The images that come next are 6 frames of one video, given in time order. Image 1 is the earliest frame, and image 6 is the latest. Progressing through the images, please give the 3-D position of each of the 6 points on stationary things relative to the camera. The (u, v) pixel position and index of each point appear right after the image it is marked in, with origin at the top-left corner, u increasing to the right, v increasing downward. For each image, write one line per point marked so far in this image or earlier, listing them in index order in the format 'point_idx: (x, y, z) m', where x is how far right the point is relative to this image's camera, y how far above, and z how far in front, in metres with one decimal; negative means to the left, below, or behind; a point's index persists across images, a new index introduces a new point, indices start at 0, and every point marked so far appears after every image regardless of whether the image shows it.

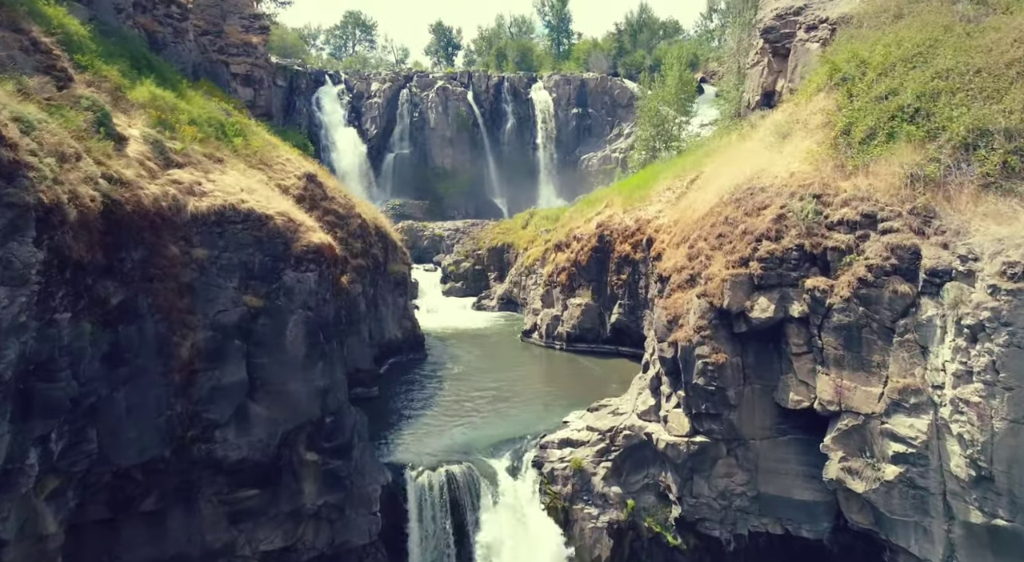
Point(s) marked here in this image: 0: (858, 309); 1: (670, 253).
0: (+6.5, -0.5, +13.3) m
1: (+4.3, +0.7, +19.2) m
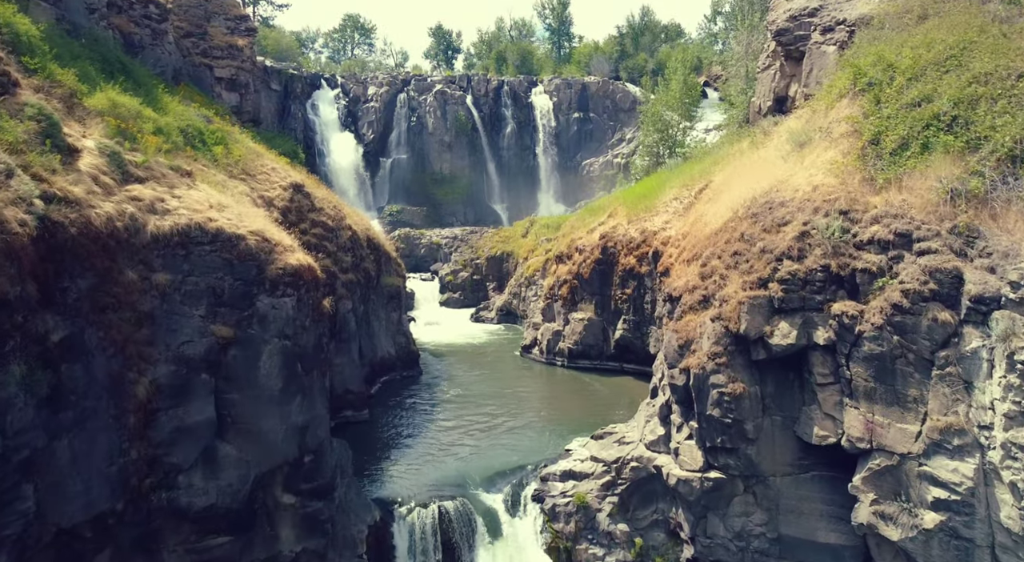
0: (+6.5, -0.9, +12.0) m
1: (+4.3, +0.3, +17.9) m
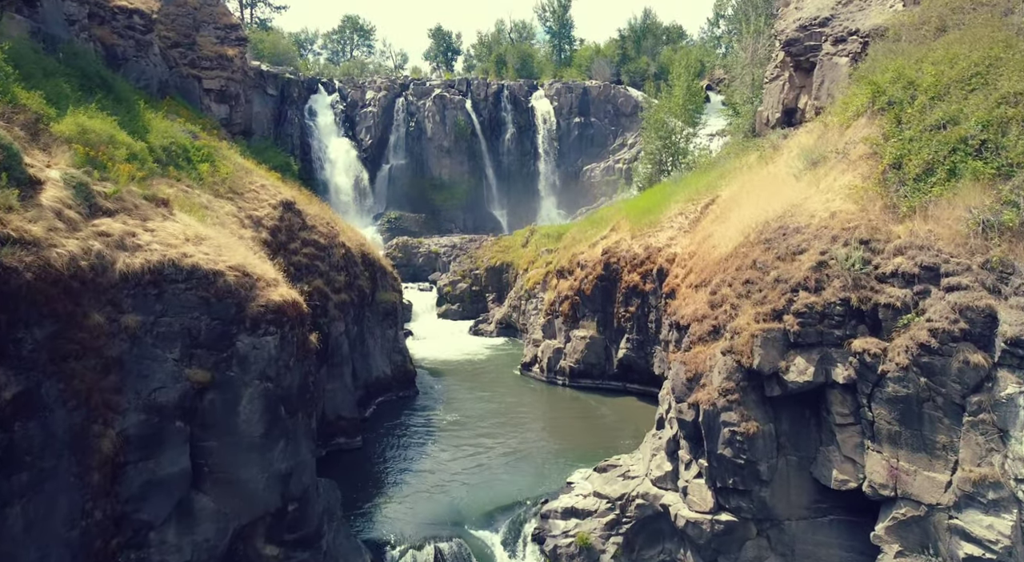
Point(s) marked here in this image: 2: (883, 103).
0: (+6.5, -1.5, +11.2) m
1: (+4.3, -0.4, +17.1) m
2: (+7.9, +3.8, +14.9) m
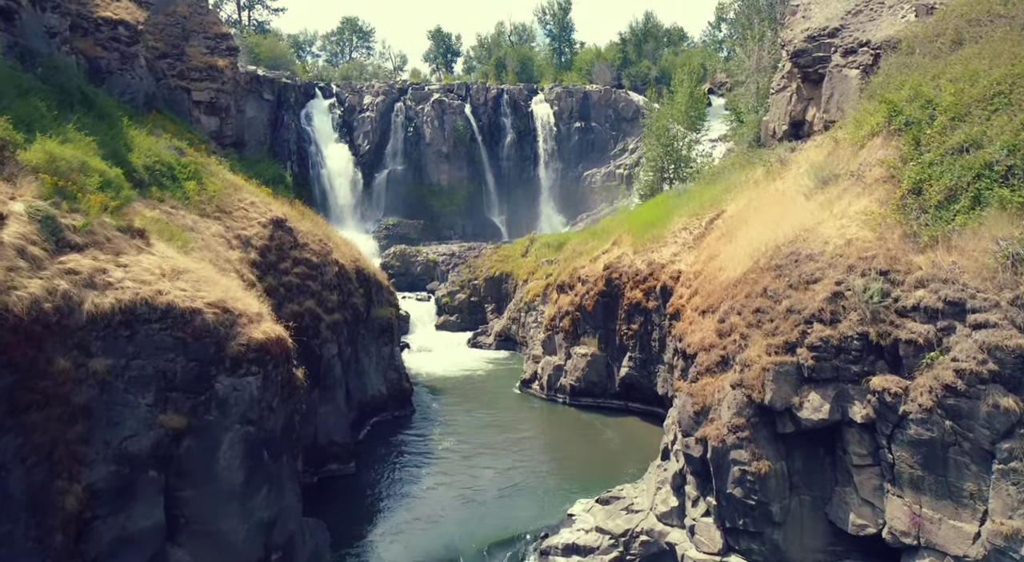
0: (+6.5, -2.1, +10.5) m
1: (+4.2, -0.9, +16.4) m
2: (+7.9, +3.2, +14.2) m
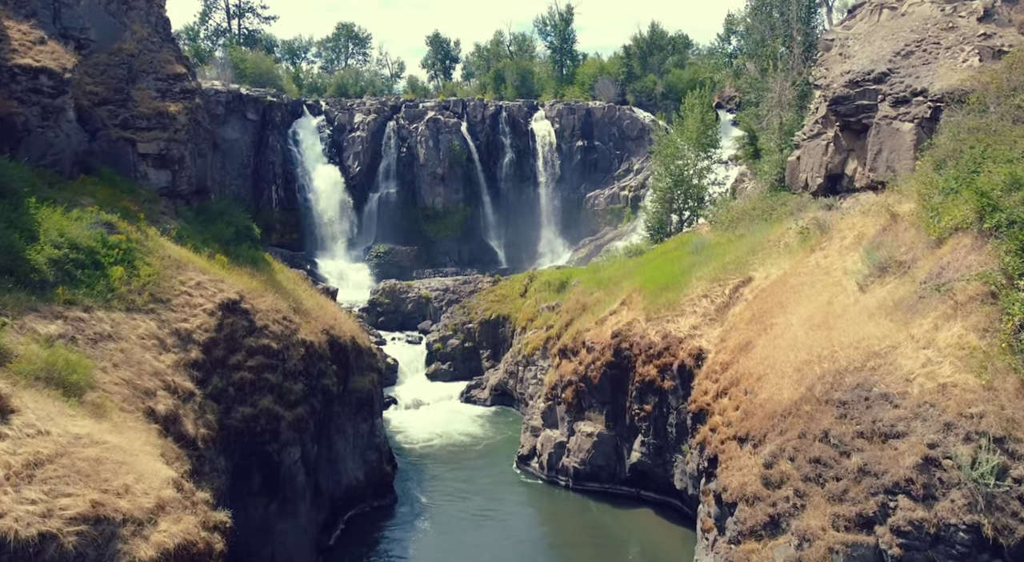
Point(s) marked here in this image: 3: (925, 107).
0: (+6.3, -4.2, +7.5) m
1: (+4.1, -3.1, +13.5) m
2: (+7.7, +1.1, +11.3) m
3: (+9.8, +4.1, +16.7) m
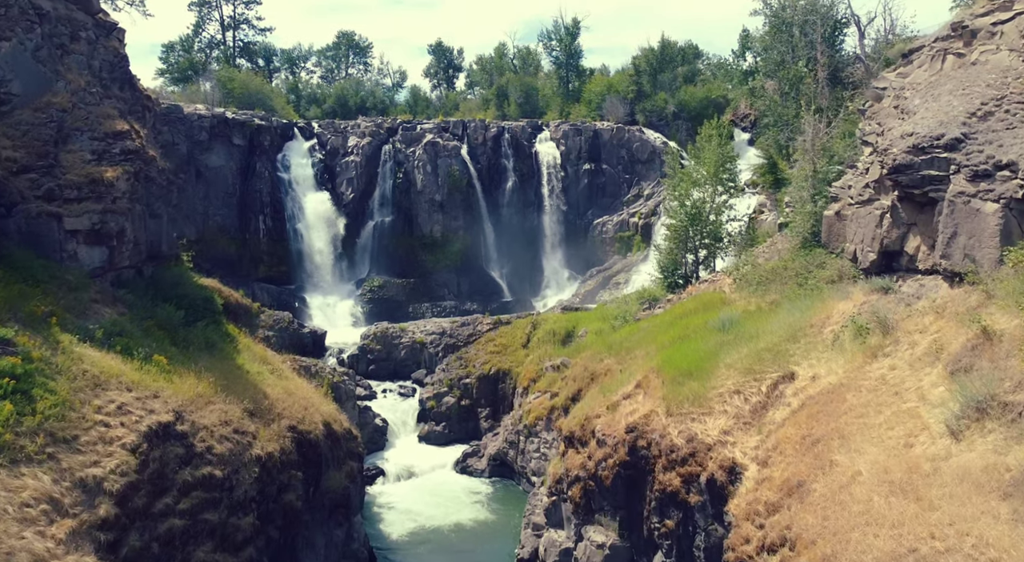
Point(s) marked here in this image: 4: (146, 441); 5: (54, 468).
0: (+6.2, -6.4, +4.4) m
1: (+4.0, -5.3, +10.3) m
2: (+7.6, -1.2, +8.2) m
3: (+9.8, +1.9, +13.6) m
4: (-6.7, -2.9, +12.8) m
5: (-7.3, -3.0, +11.1) m
